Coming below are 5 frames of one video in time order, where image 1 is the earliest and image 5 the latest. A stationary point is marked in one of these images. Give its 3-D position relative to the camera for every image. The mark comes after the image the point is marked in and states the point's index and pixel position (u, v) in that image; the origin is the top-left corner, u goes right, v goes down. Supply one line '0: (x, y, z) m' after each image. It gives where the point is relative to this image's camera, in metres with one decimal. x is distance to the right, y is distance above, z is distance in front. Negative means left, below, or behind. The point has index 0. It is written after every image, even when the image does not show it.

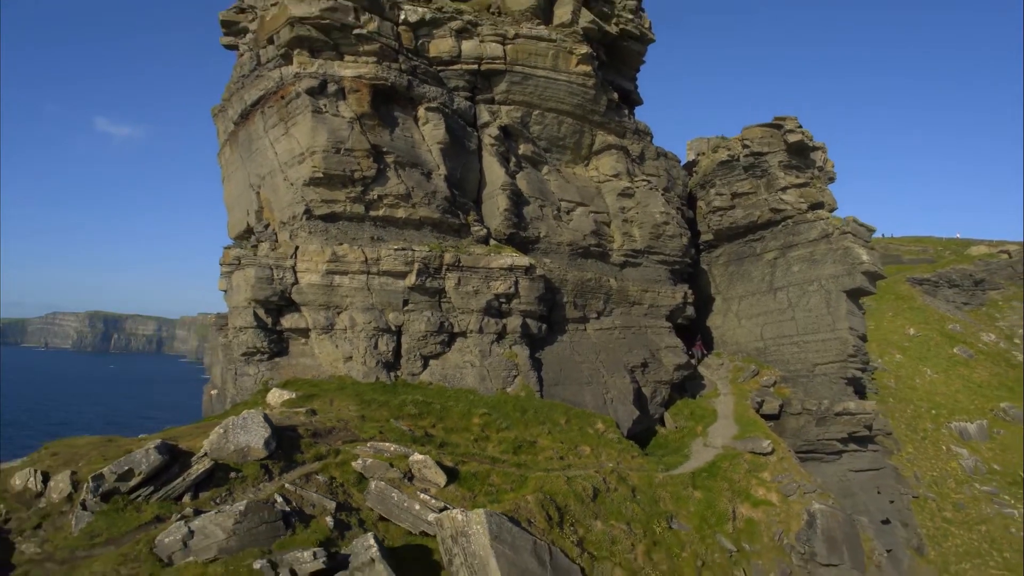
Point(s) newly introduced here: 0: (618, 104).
0: (+3.1, +5.2, +18.1) m
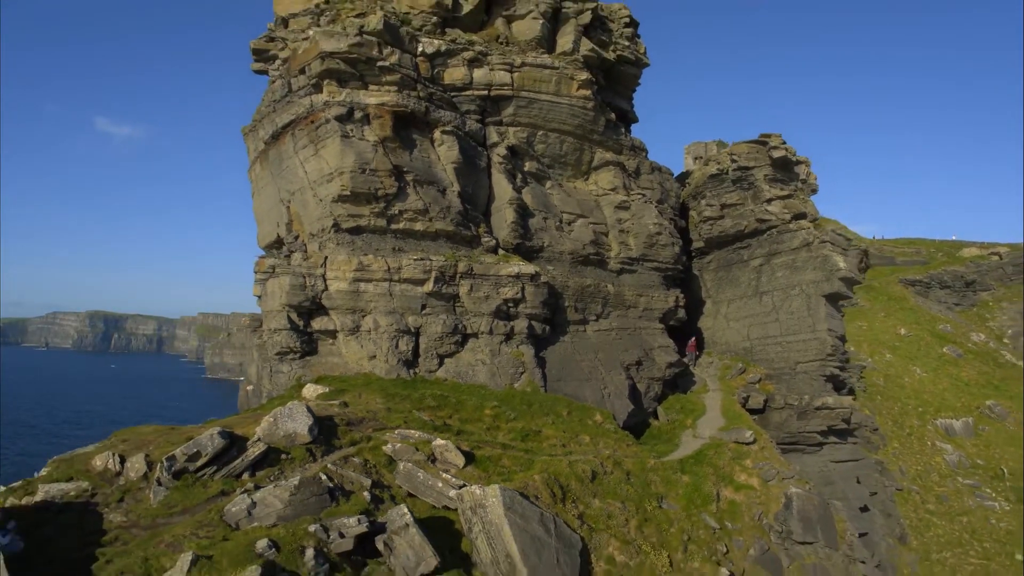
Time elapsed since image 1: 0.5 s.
0: (+3.2, +5.1, +19.7) m
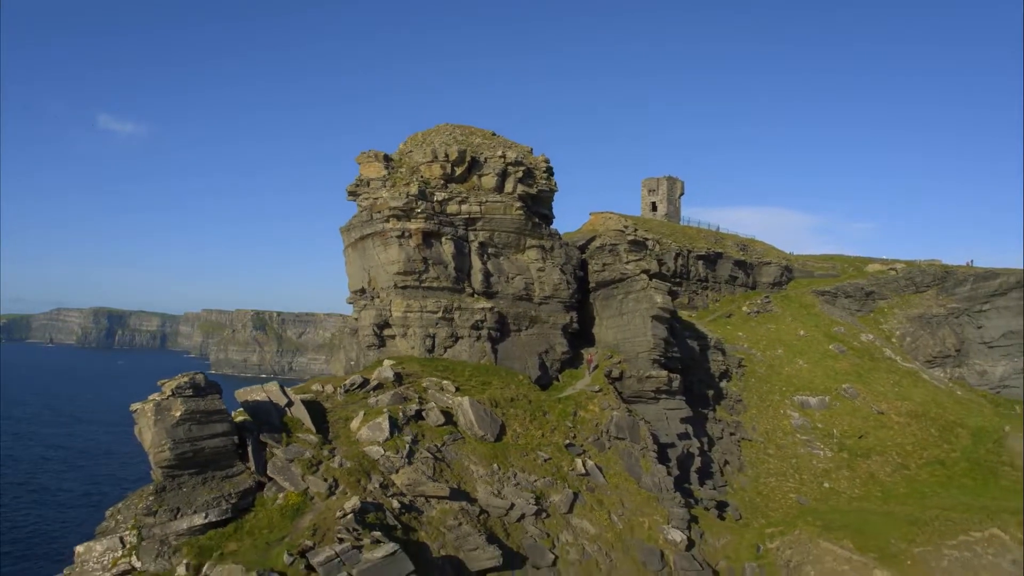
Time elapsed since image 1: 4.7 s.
0: (+1.6, +3.7, +36.4) m
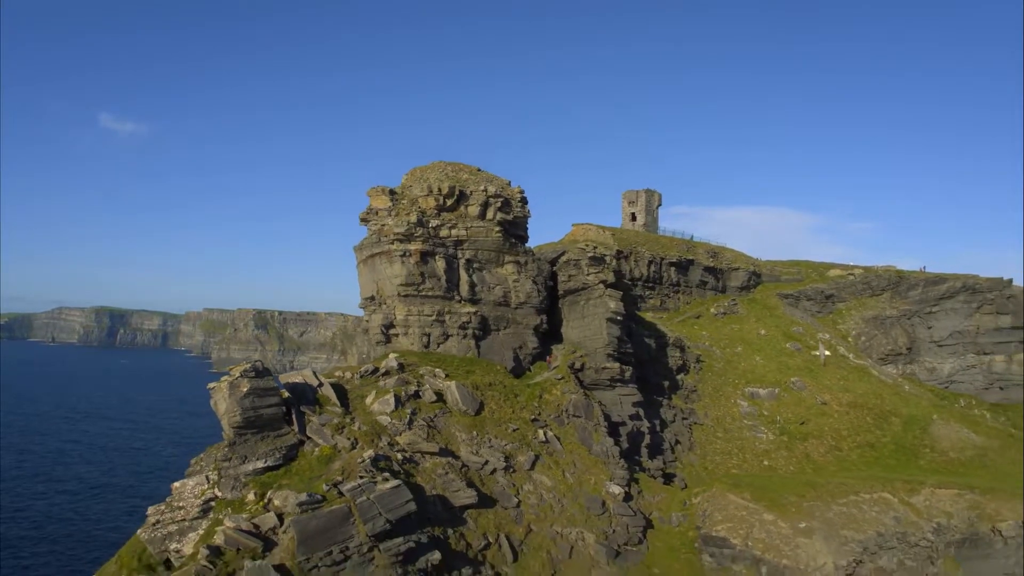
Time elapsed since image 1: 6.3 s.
0: (+0.3, +3.2, +44.8) m
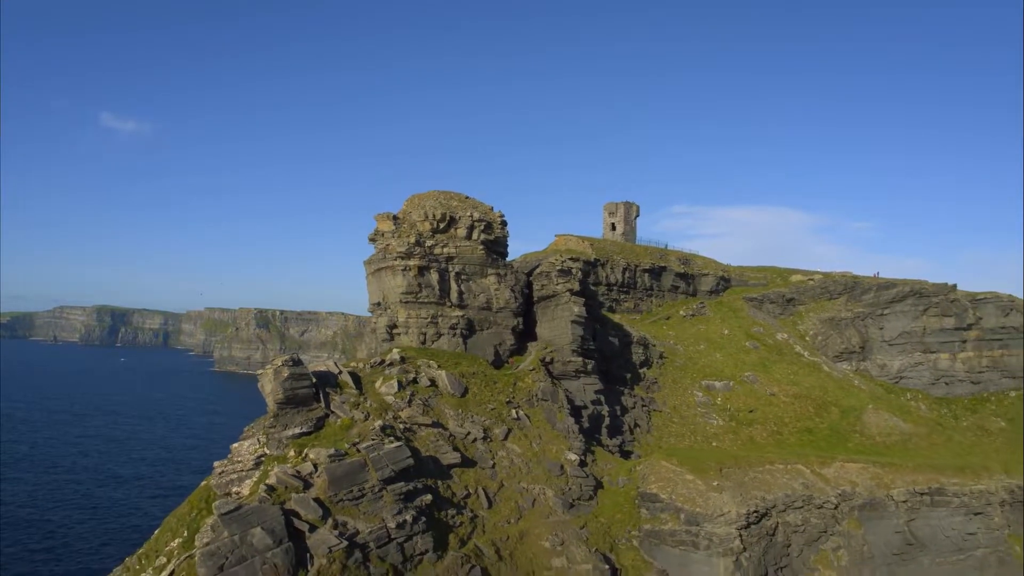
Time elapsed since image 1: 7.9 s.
0: (-1.3, +2.6, +54.4) m
